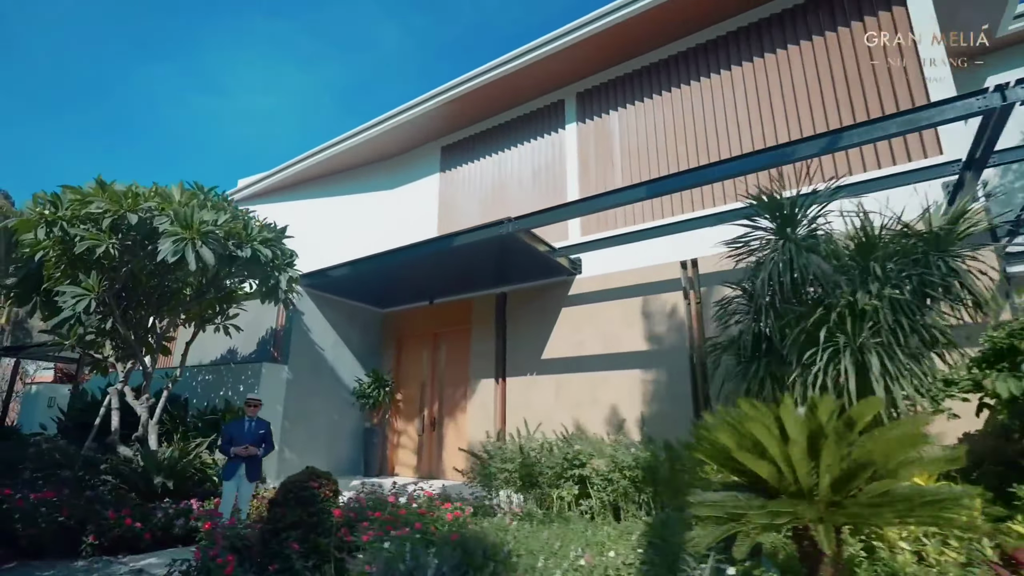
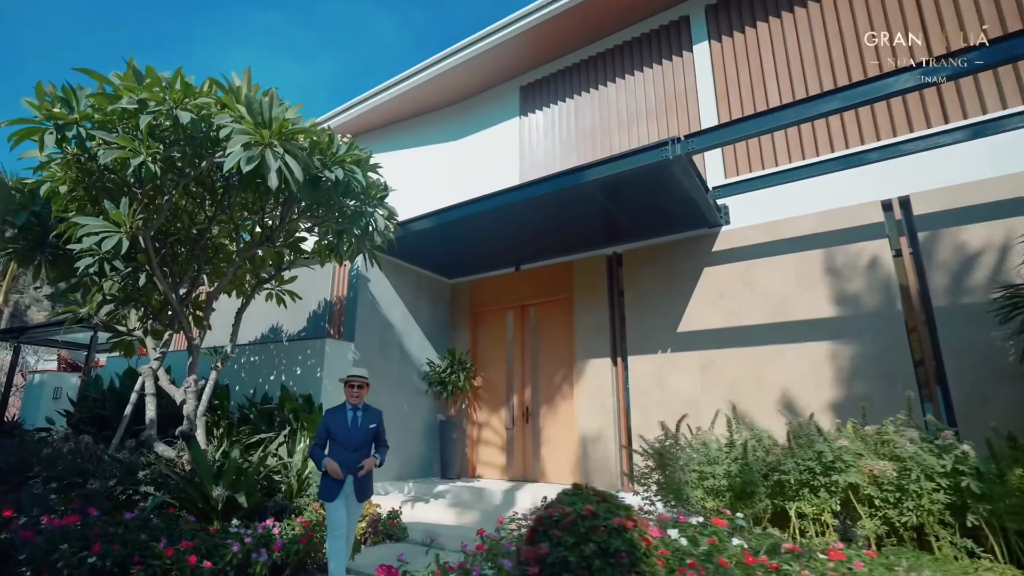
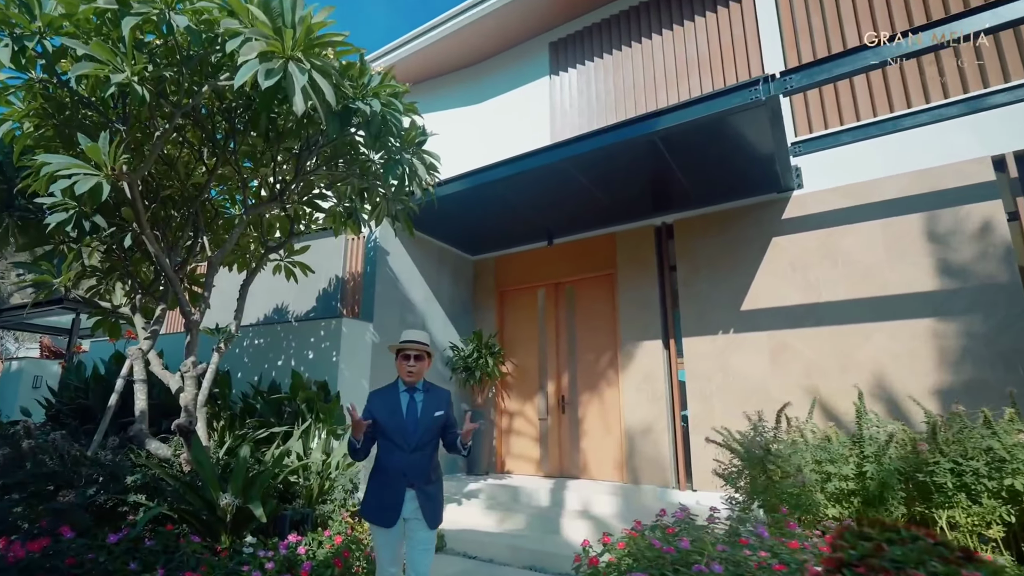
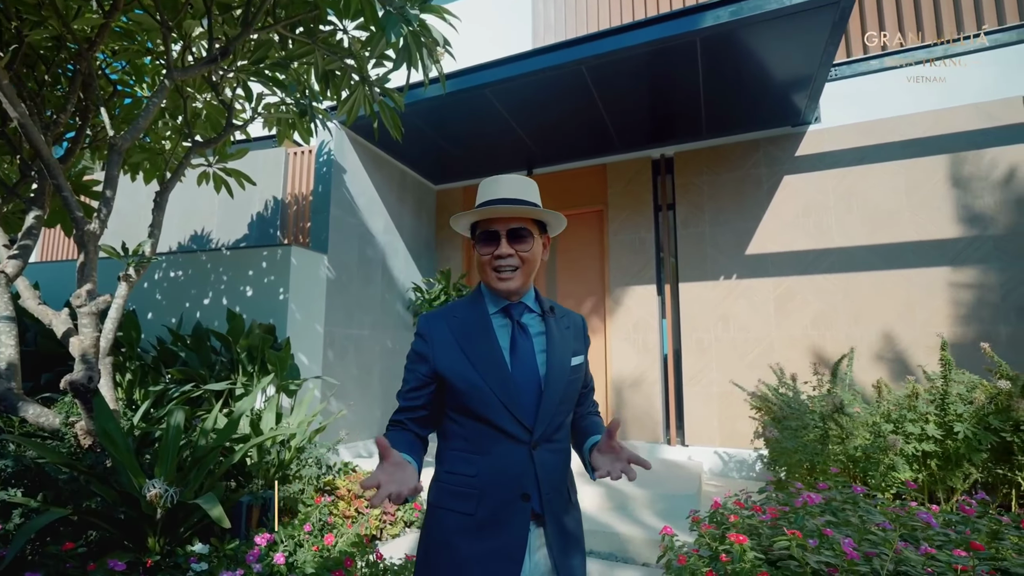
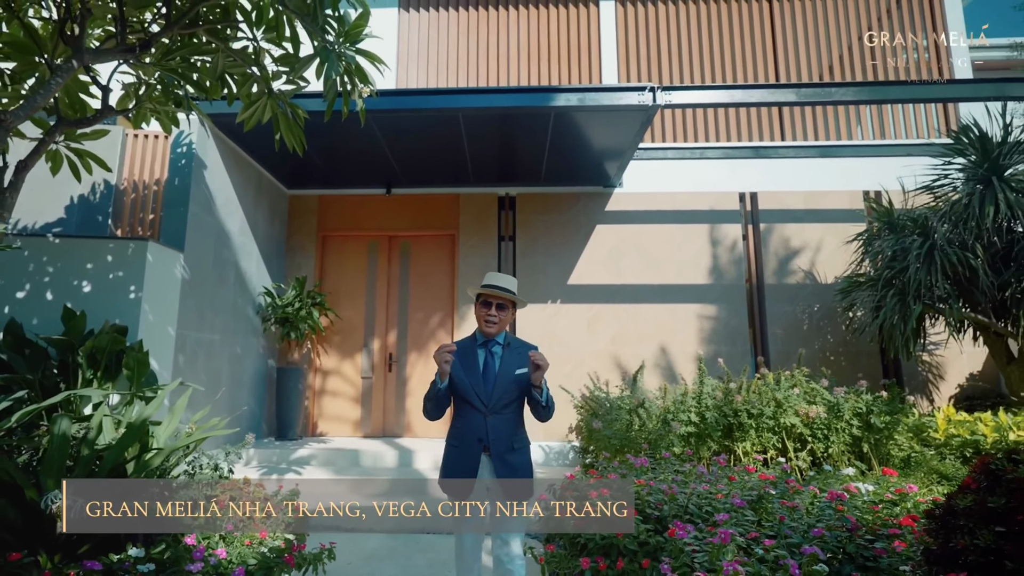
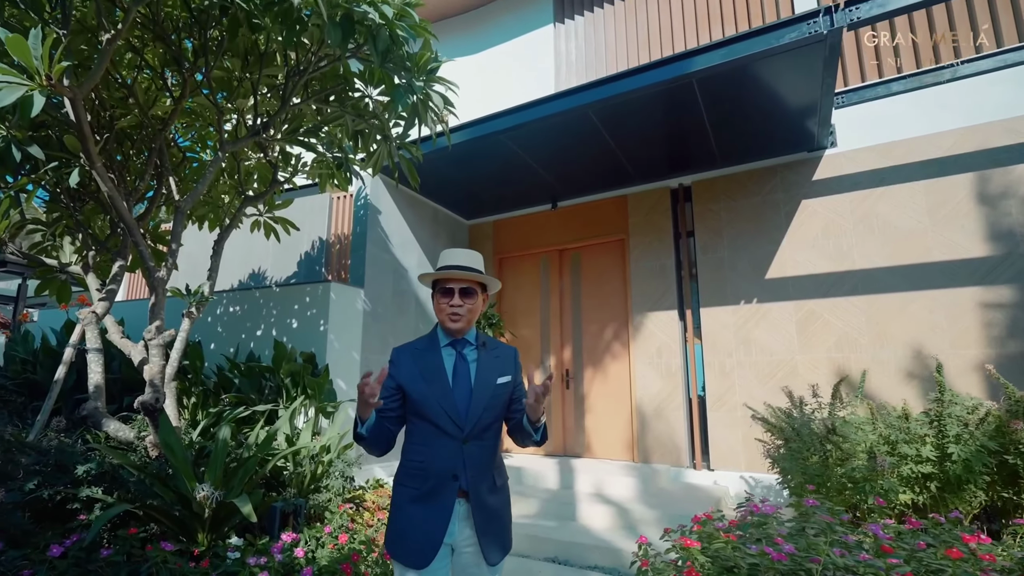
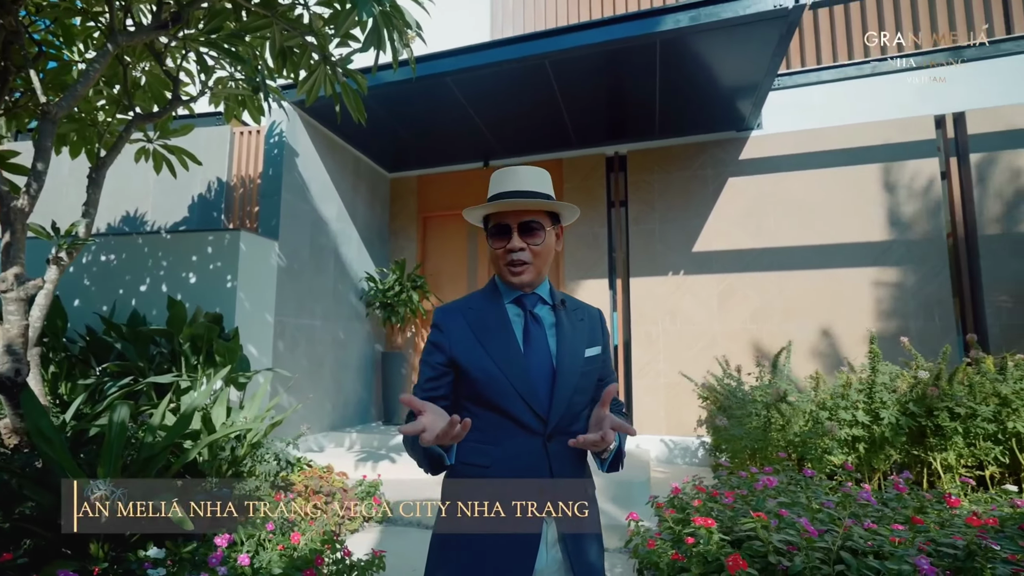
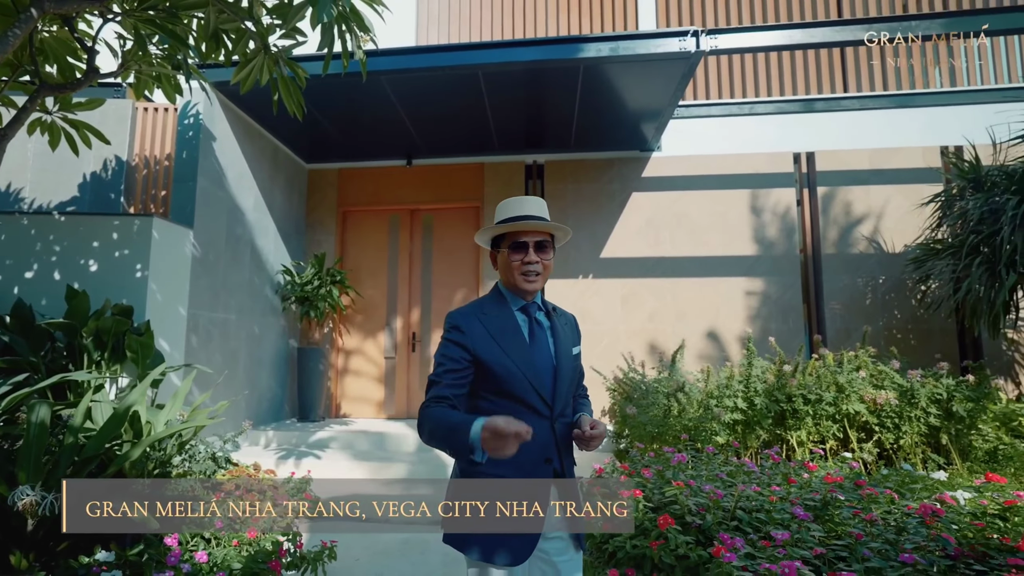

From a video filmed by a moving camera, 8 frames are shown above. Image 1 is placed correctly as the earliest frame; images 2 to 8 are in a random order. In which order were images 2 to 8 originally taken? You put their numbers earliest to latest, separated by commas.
2, 3, 6, 4, 7, 8, 5
